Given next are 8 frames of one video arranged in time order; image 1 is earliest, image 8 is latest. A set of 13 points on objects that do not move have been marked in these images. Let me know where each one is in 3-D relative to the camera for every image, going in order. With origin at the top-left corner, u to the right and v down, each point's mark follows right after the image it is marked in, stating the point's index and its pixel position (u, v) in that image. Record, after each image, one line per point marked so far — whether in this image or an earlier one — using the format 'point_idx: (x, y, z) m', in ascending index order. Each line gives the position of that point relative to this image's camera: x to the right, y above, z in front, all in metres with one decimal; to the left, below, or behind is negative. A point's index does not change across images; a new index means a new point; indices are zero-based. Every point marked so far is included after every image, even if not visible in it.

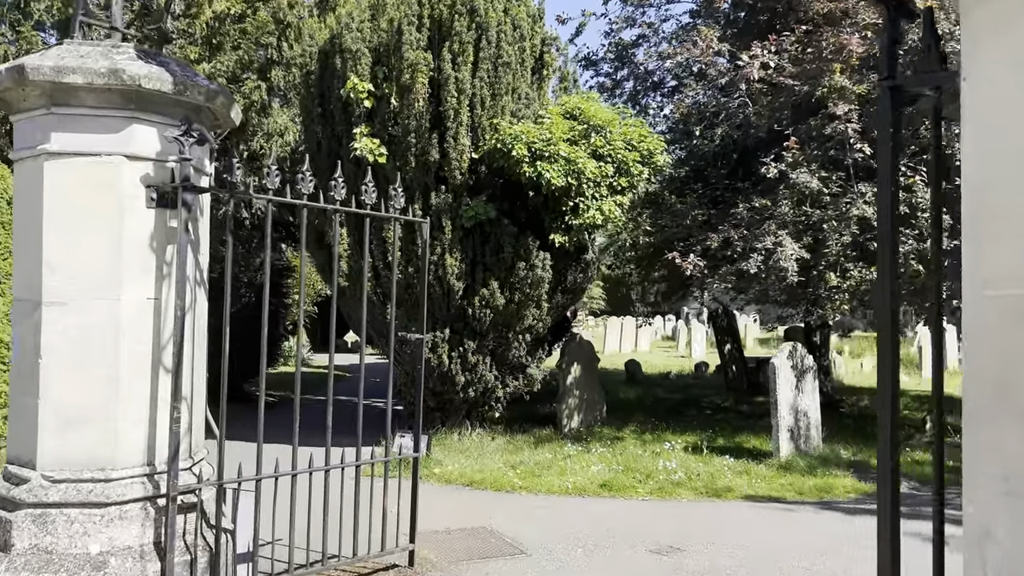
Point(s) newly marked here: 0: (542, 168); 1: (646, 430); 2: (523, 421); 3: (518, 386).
0: (+0.3, +1.2, +8.3) m
1: (+1.8, -1.9, +10.8) m
2: (+0.1, -1.9, +11.5) m
3: (+0.1, -1.2, +9.7) m
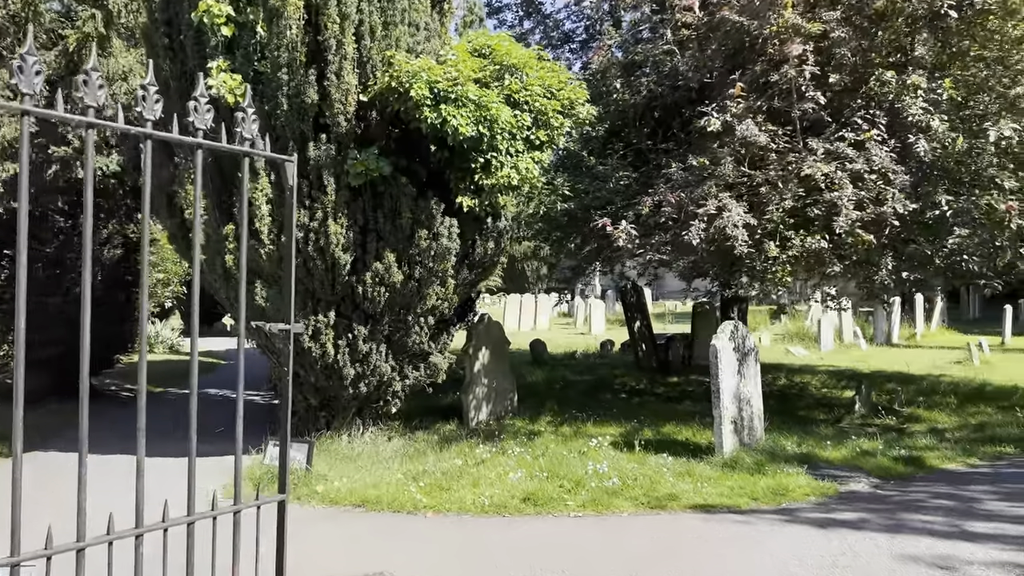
0: (-0.5, +1.5, +6.8) m
1: (+0.6, -1.6, +9.5) m
2: (-1.1, -1.6, +10.1) m
3: (-0.9, -0.9, +8.2) m
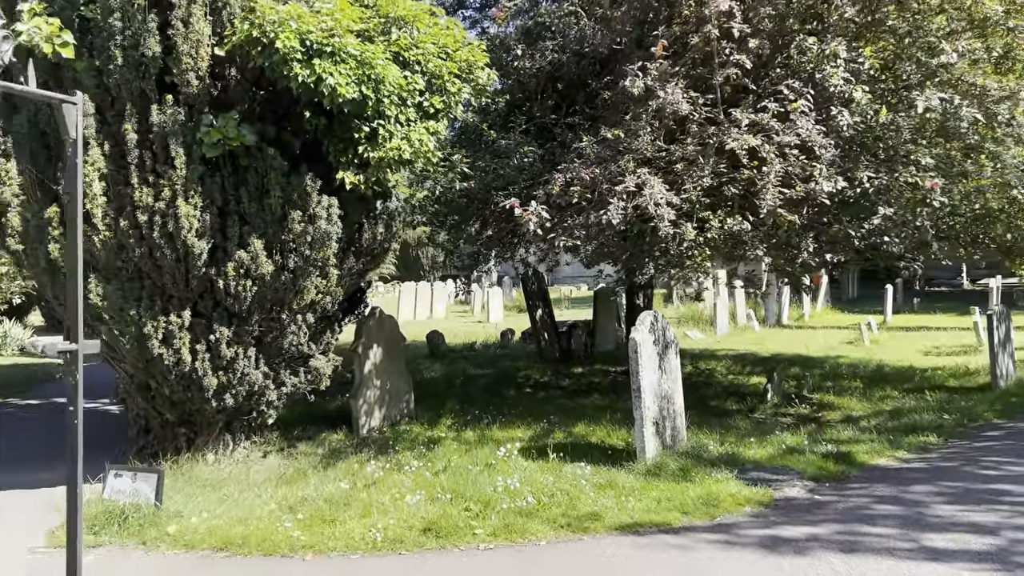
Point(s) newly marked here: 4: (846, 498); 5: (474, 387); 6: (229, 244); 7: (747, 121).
0: (-1.3, +1.5, +5.6) m
1: (-0.5, -1.5, +8.6) m
2: (-2.3, -1.5, +8.9) m
3: (-1.9, -0.9, +7.1) m
4: (+2.4, -1.5, +5.8) m
5: (-0.6, -1.4, +11.8) m
6: (-2.2, +0.3, +6.2) m
7: (+1.9, +1.4, +6.7) m
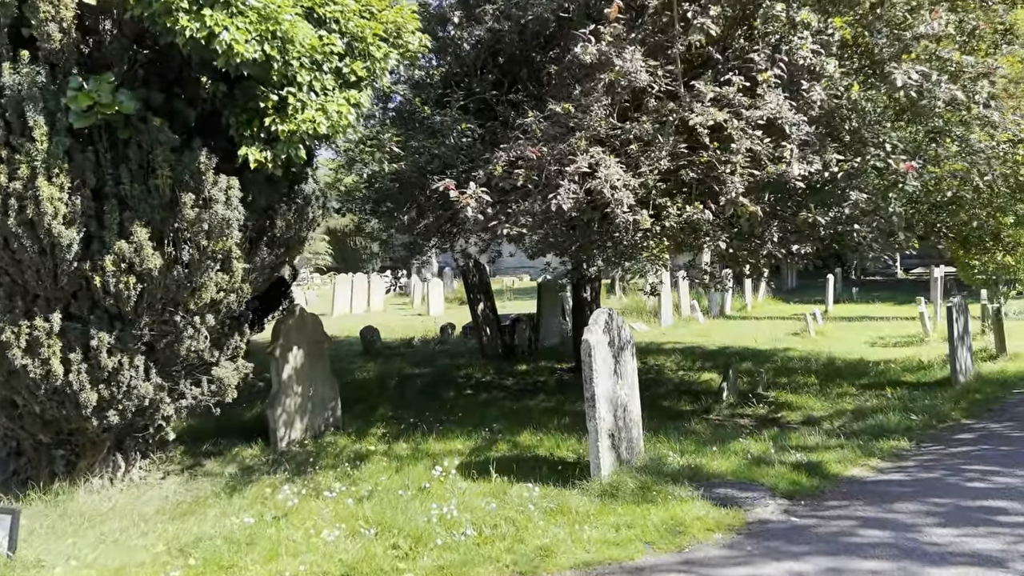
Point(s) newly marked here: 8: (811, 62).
0: (-1.7, +1.5, +4.7) m
1: (-1.1, -1.4, +7.7) m
2: (-2.9, -1.5, +7.9) m
3: (-2.4, -0.8, +6.1) m
4: (+2.0, -1.5, +5.2) m
5: (-1.4, -1.4, +10.9) m
6: (-2.6, +0.3, +5.2) m
7: (+1.5, +1.4, +6.0) m
8: (+2.4, +1.8, +6.4) m
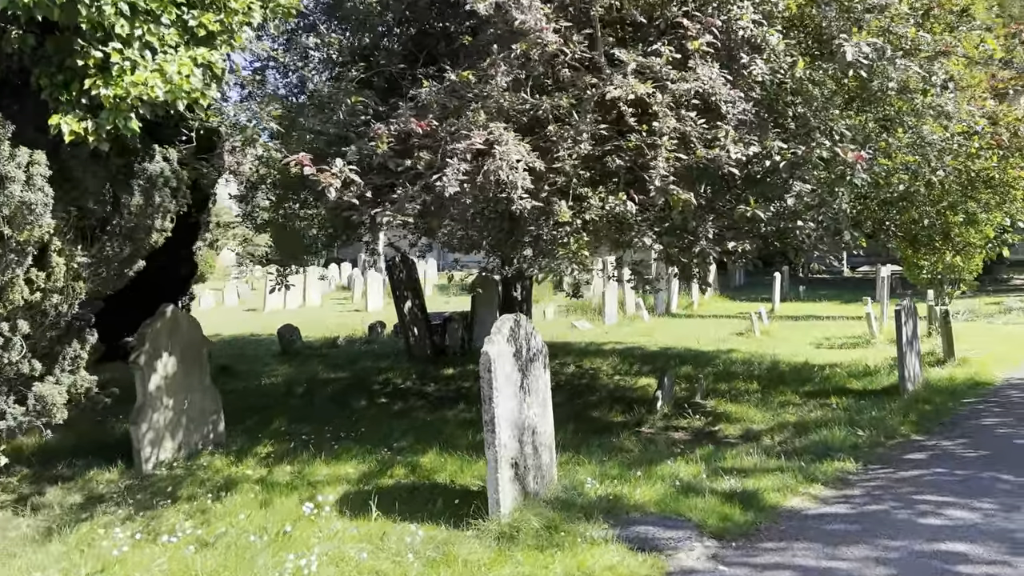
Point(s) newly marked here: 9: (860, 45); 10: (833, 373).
0: (-2.3, +1.5, +3.6) m
1: (-1.9, -1.4, +6.7) m
2: (-3.7, -1.4, +6.8) m
3: (-3.1, -0.8, +5.0) m
4: (+1.3, -1.5, +4.3) m
5: (-2.4, -1.3, +9.8) m
6: (-3.2, +0.4, +4.1) m
7: (+0.8, +1.4, +5.1) m
8: (+1.7, +1.8, +5.6) m
9: (+2.6, +1.8, +6.0) m
10: (+4.5, -1.2, +11.2) m
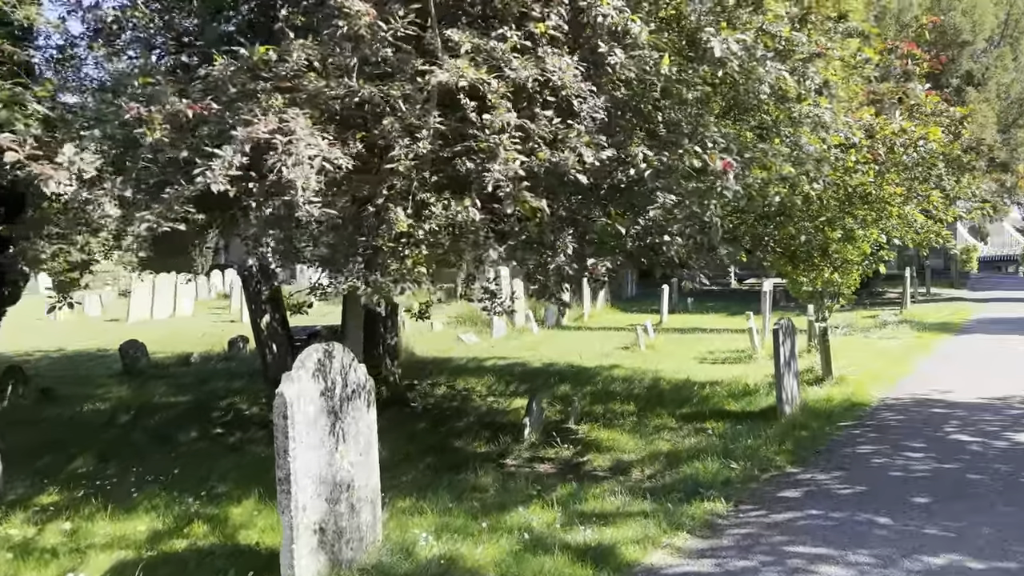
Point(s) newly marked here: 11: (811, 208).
0: (-3.1, +1.4, +2.5) m
1: (-3.1, -1.5, +5.6) m
2: (-4.9, -1.6, +5.4) m
3: (-4.0, -0.9, +3.7) m
4: (+0.4, -1.6, +3.6) m
5: (-3.9, -1.5, +8.6) m
6: (-4.1, +0.3, +2.8) m
7: (-0.2, +1.3, +4.3) m
8: (+0.6, +1.6, +4.9) m
9: (+1.5, +1.6, +5.4) m
10: (+2.7, -1.4, +10.8) m
11: (+3.1, +0.8, +8.4) m
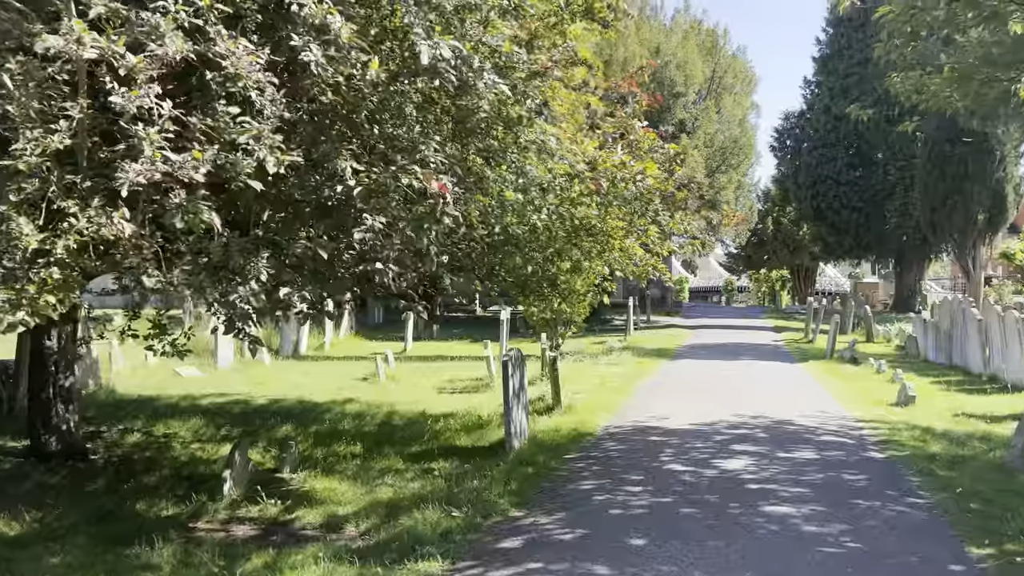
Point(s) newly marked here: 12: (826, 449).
0: (-3.9, +1.4, +0.7) m
1: (-4.8, -1.7, +3.6) m
2: (-6.5, -1.7, +2.9) m
3: (-5.1, -1.0, +1.6) m
4: (-0.9, -1.8, +2.8) m
5: (-6.5, -1.7, +6.2) m
6: (-4.9, +0.2, +0.7) m
7: (-1.7, +1.1, +3.4) m
8: (-1.1, +1.5, +4.2) m
9: (-0.4, +1.4, +4.9) m
10: (-0.9, -1.8, +10.4) m
11: (+0.3, +0.5, +8.3) m
12: (+3.2, -1.6, +8.1) m
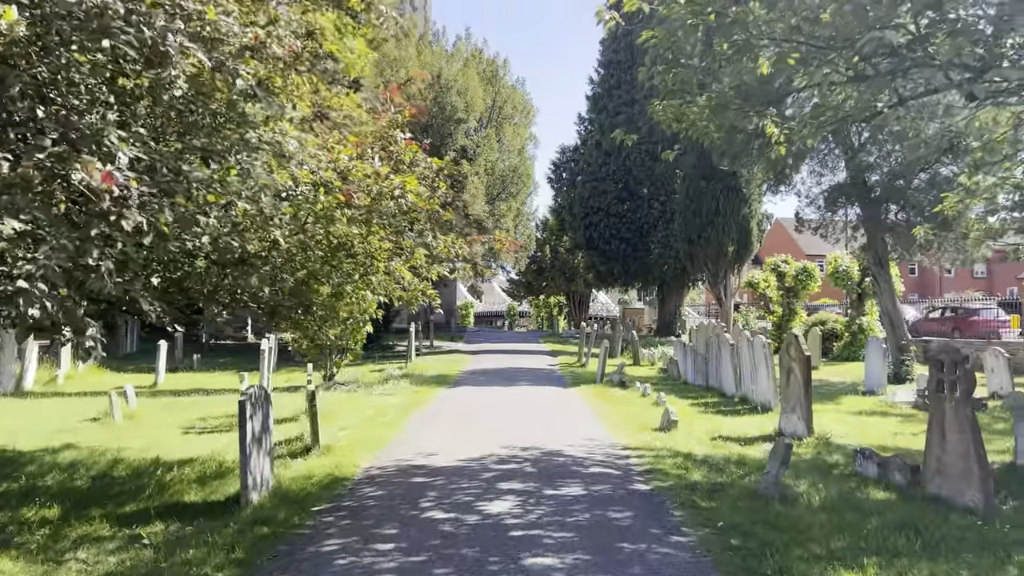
0: (-4.1, +1.4, -1.1) m
1: (-5.7, -1.7, +1.3) m
2: (-7.2, -1.7, +0.3) m
3: (-5.5, -1.0, -0.7) m
4: (-1.7, -1.8, +1.6) m
5: (-8.1, -1.8, +3.5) m
6: (-5.1, +0.2, -1.4) m
7: (-2.7, +1.1, +2.1) m
8: (-2.3, +1.3, +3.0) m
9: (-1.8, +1.3, +3.9) m
10: (-3.7, -2.1, +8.9) m
11: (-2.0, +0.3, +7.3) m
12: (+0.8, -1.9, +7.8) m
